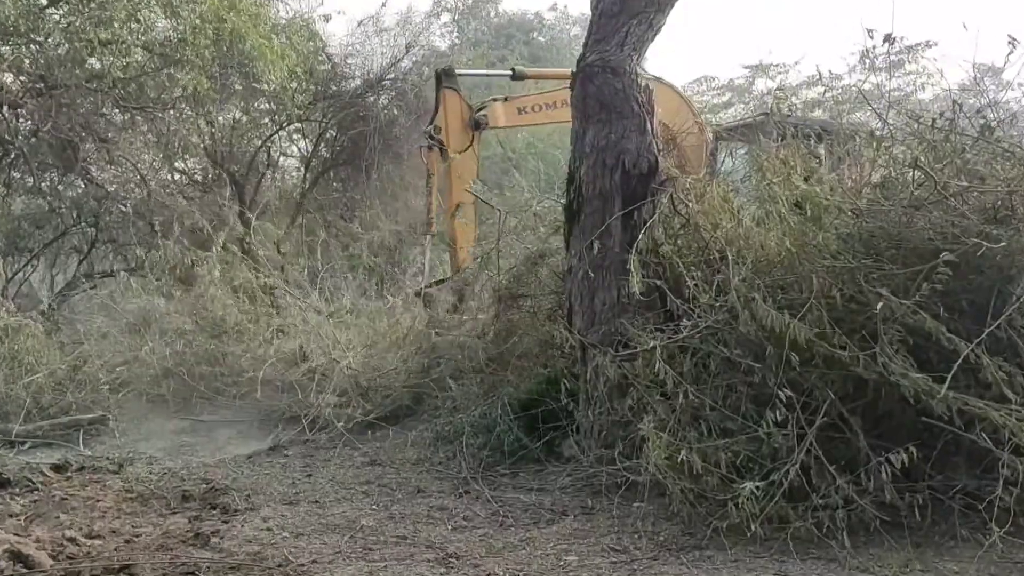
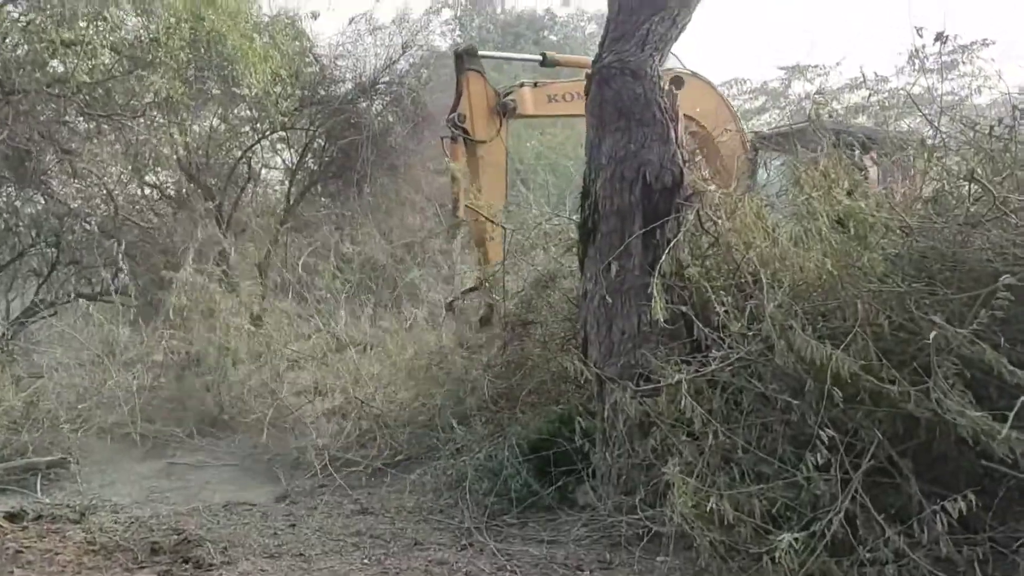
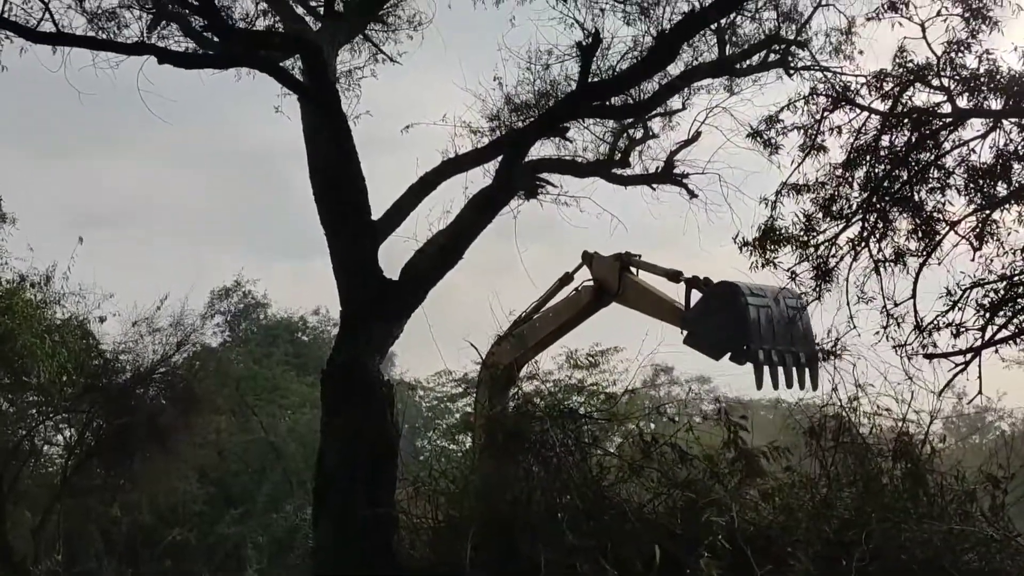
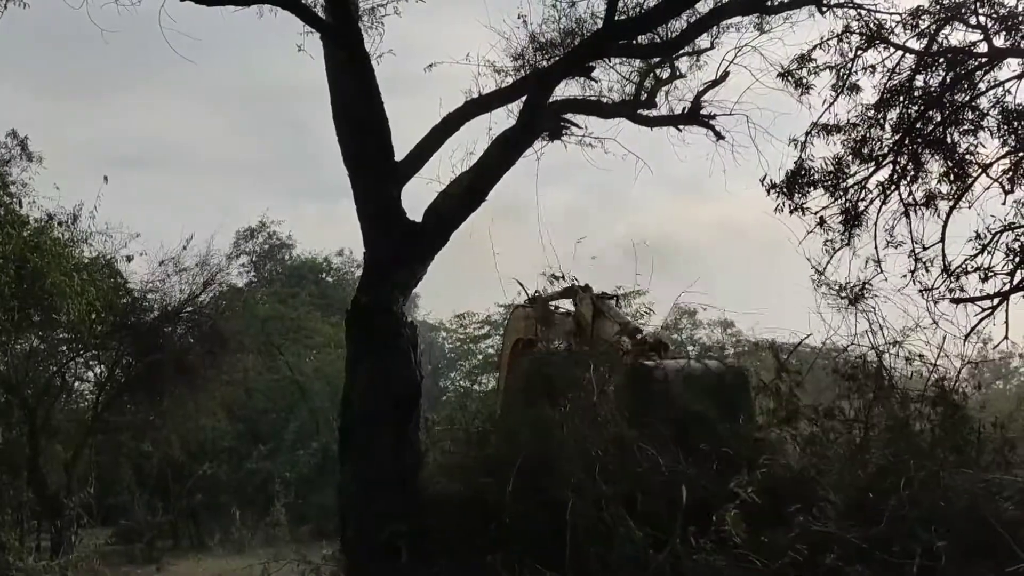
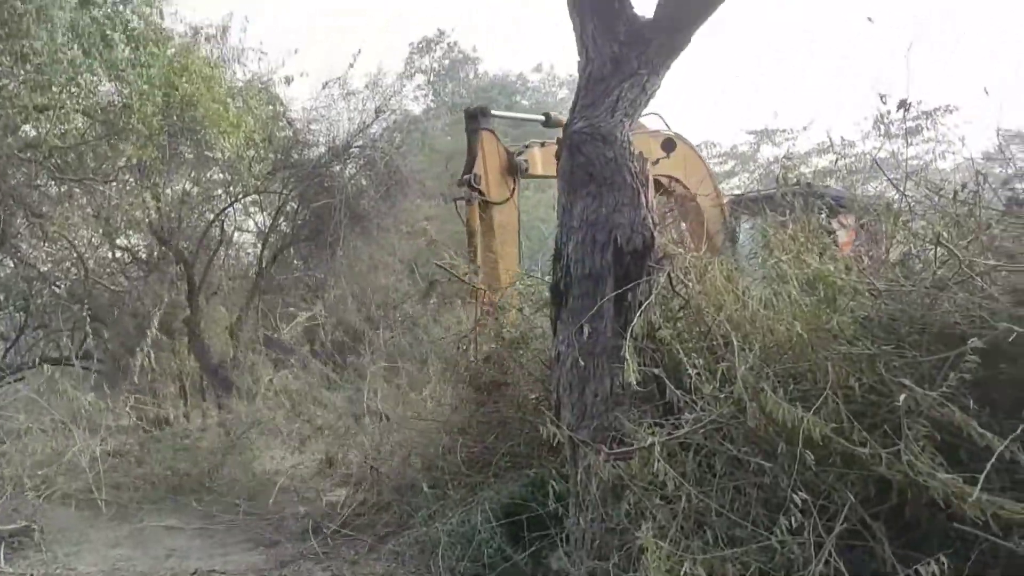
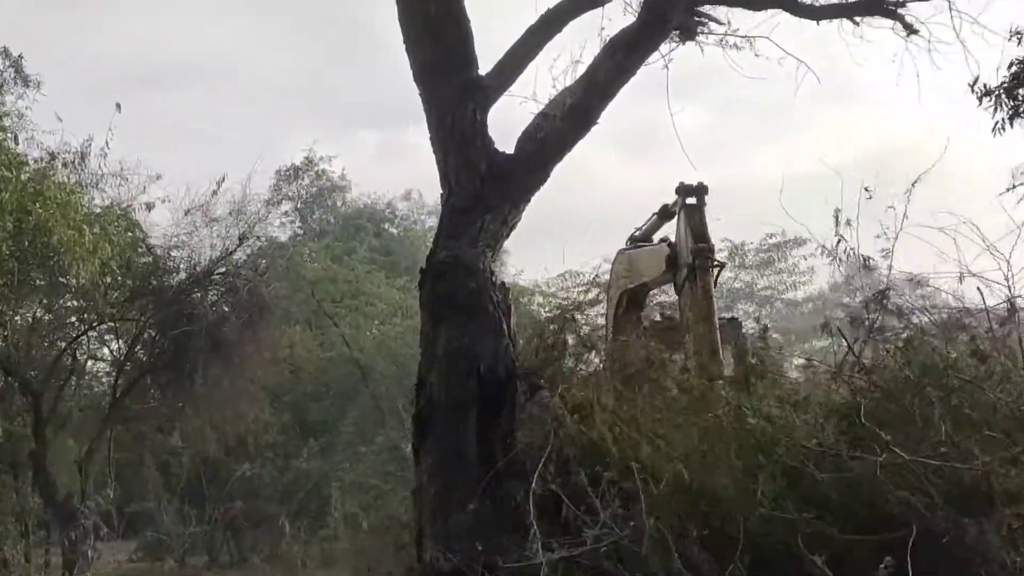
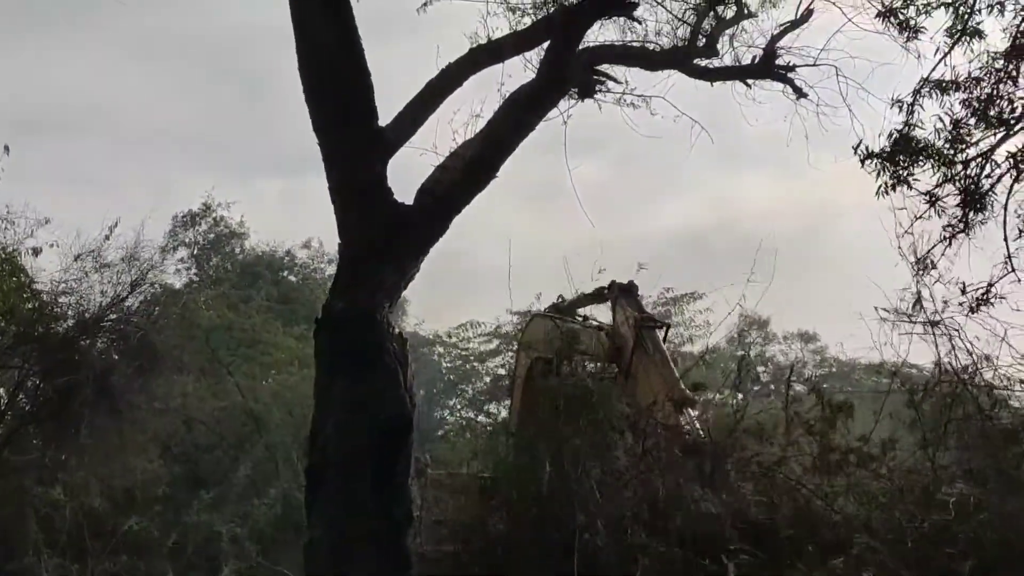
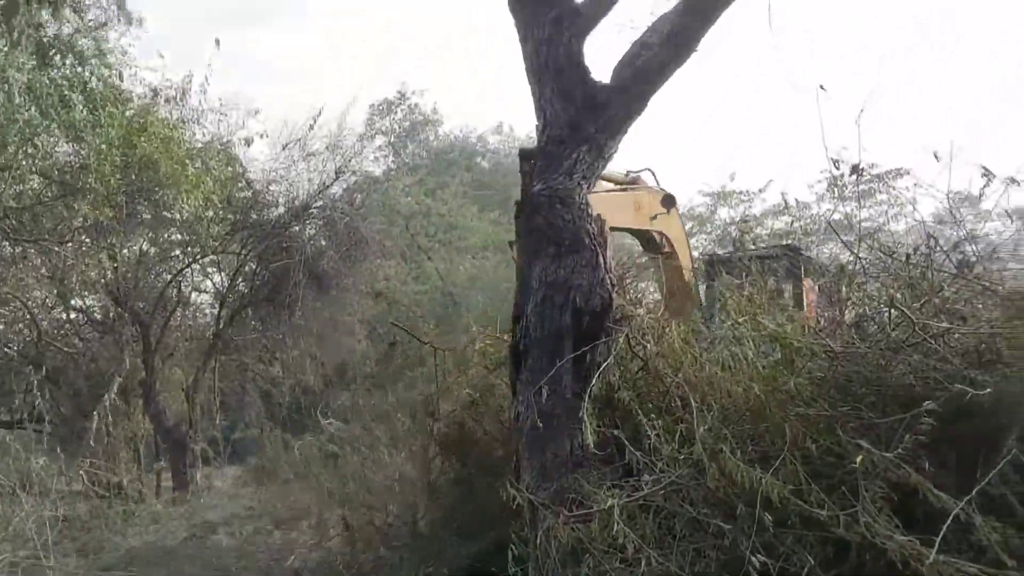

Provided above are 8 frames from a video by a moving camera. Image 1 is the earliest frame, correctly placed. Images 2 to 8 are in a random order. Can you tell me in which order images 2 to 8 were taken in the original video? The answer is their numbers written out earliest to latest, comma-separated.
2, 5, 8, 6, 7, 4, 3
